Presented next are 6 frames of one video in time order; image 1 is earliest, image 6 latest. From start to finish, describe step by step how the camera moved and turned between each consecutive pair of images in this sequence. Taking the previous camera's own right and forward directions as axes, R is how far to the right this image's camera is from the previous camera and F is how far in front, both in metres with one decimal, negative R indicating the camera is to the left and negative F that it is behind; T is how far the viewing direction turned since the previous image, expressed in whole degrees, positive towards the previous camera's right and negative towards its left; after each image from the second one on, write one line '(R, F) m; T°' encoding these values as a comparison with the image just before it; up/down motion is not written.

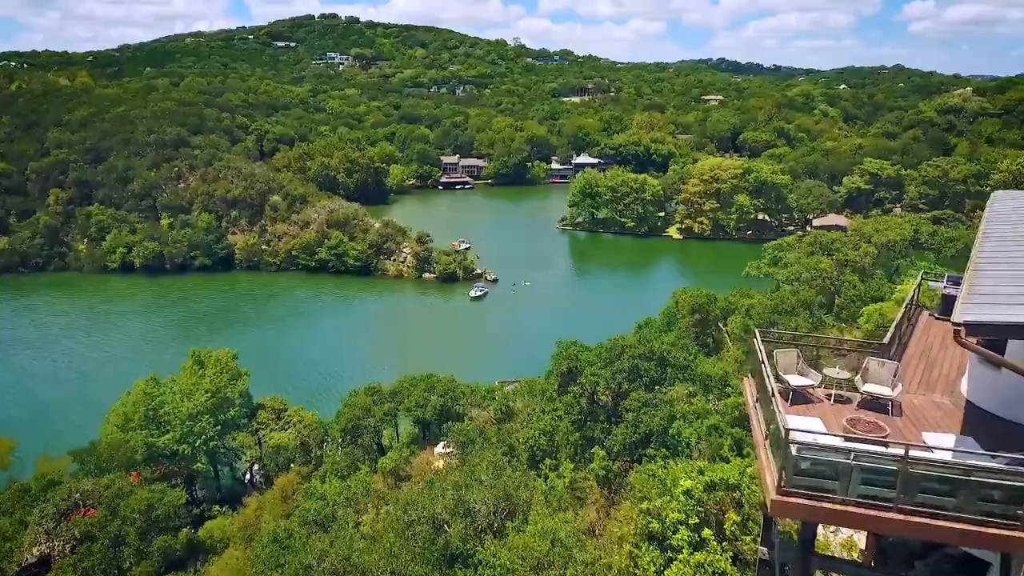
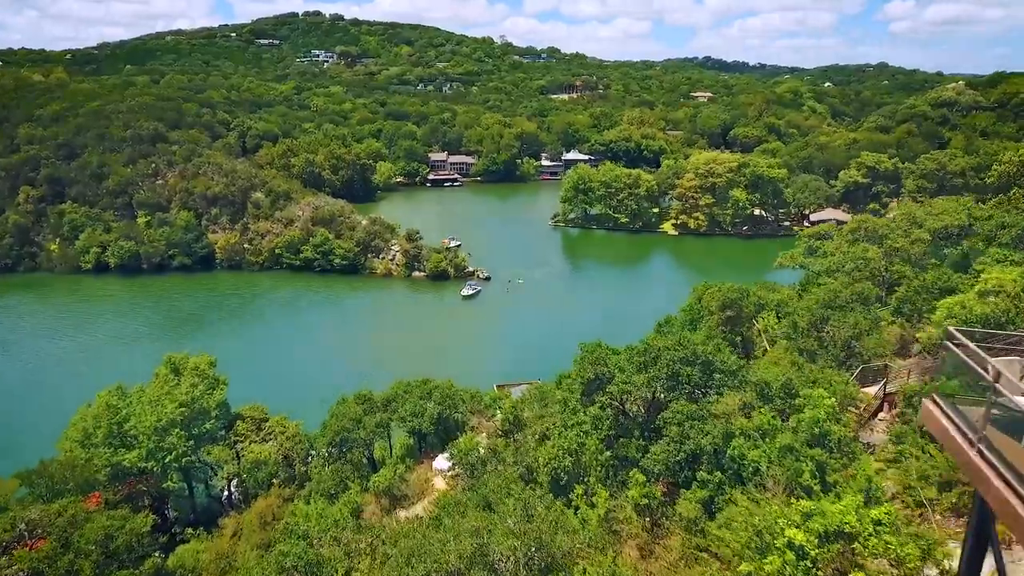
(-0.2, +1.0) m; +1°
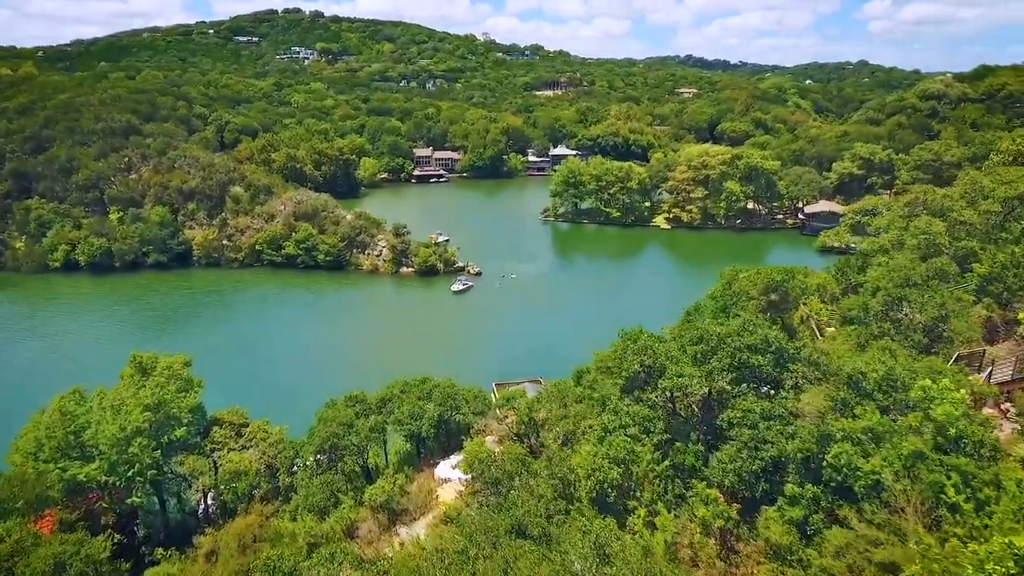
(-0.3, +1.0) m; +1°
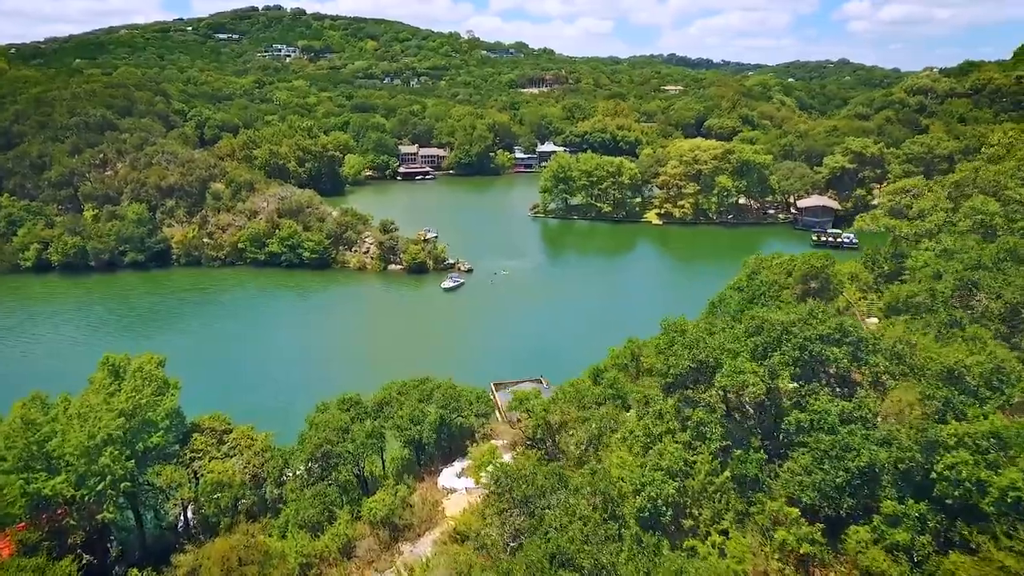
(-0.3, +0.7) m; +1°
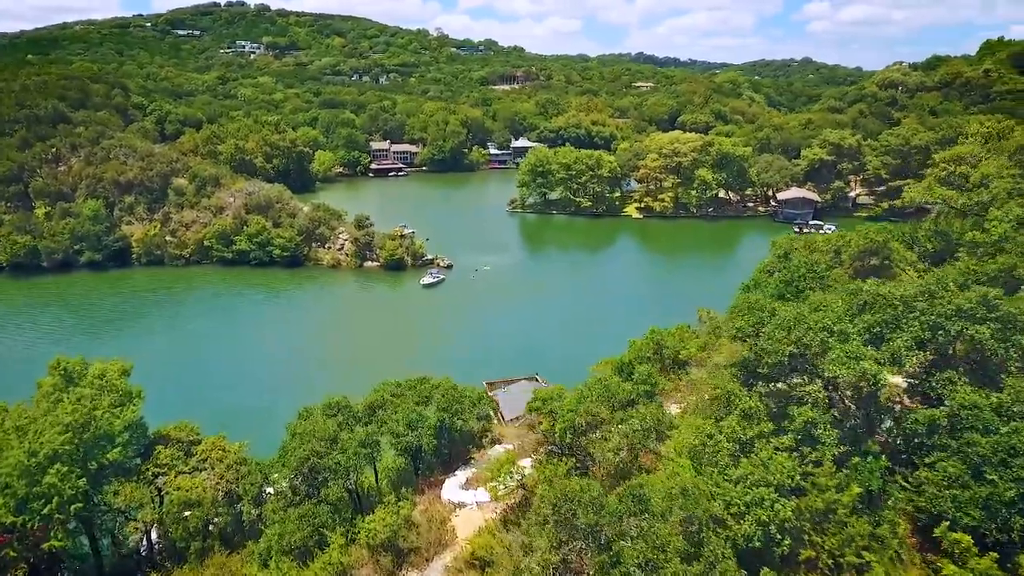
(-0.4, +0.9) m; +2°
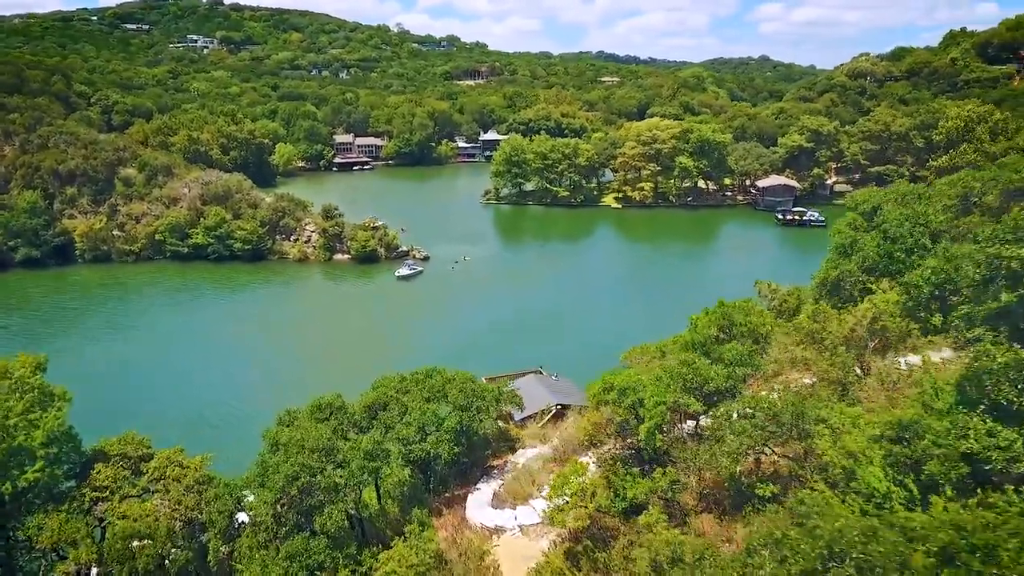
(-0.6, +1.4) m; +3°
